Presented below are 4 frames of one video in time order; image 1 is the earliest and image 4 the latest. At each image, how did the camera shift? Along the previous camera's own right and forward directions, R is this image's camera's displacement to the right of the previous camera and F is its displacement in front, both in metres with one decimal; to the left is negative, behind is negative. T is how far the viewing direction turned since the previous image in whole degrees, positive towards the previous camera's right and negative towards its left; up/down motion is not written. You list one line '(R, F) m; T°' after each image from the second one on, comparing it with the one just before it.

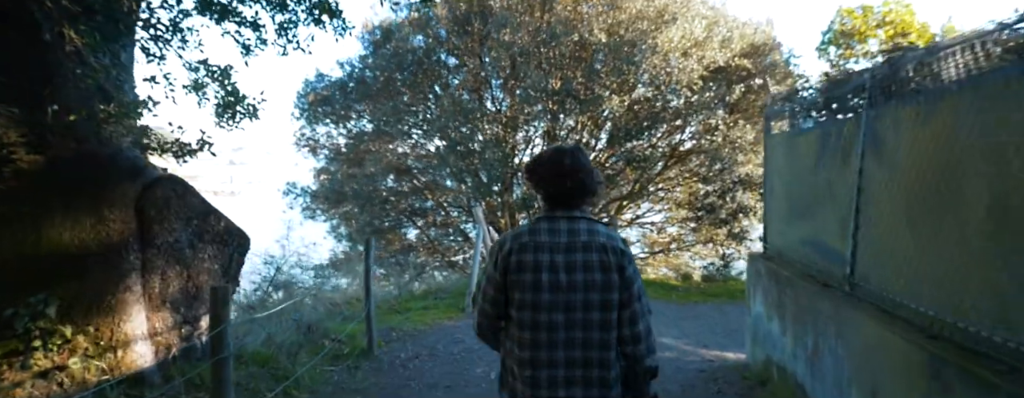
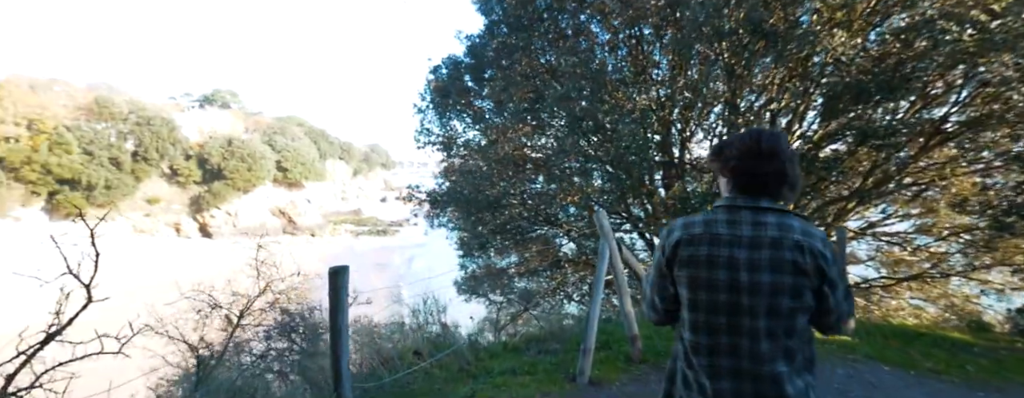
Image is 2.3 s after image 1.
(+0.4, +2.7) m; -21°
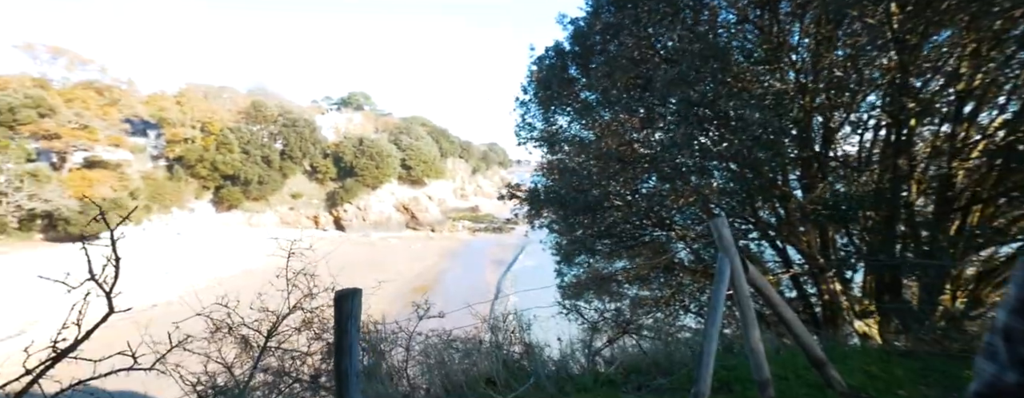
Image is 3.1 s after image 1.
(+0.1, +0.8) m; -14°
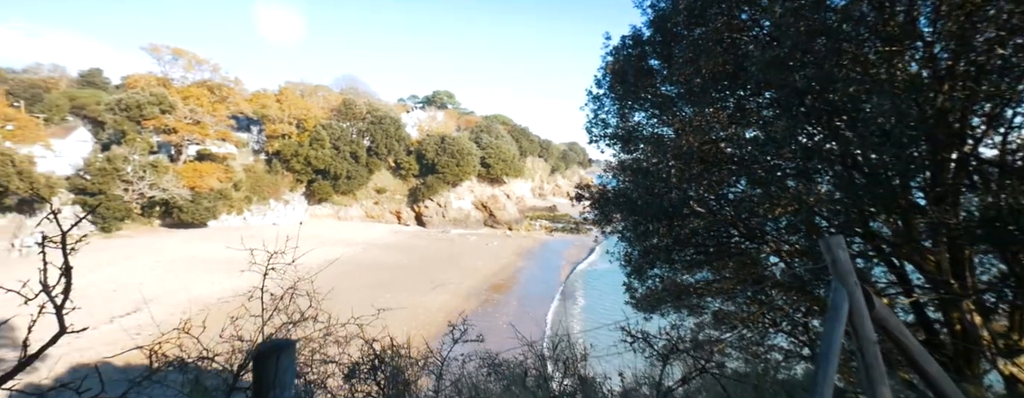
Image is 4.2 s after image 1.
(+0.2, +0.7) m; -10°
